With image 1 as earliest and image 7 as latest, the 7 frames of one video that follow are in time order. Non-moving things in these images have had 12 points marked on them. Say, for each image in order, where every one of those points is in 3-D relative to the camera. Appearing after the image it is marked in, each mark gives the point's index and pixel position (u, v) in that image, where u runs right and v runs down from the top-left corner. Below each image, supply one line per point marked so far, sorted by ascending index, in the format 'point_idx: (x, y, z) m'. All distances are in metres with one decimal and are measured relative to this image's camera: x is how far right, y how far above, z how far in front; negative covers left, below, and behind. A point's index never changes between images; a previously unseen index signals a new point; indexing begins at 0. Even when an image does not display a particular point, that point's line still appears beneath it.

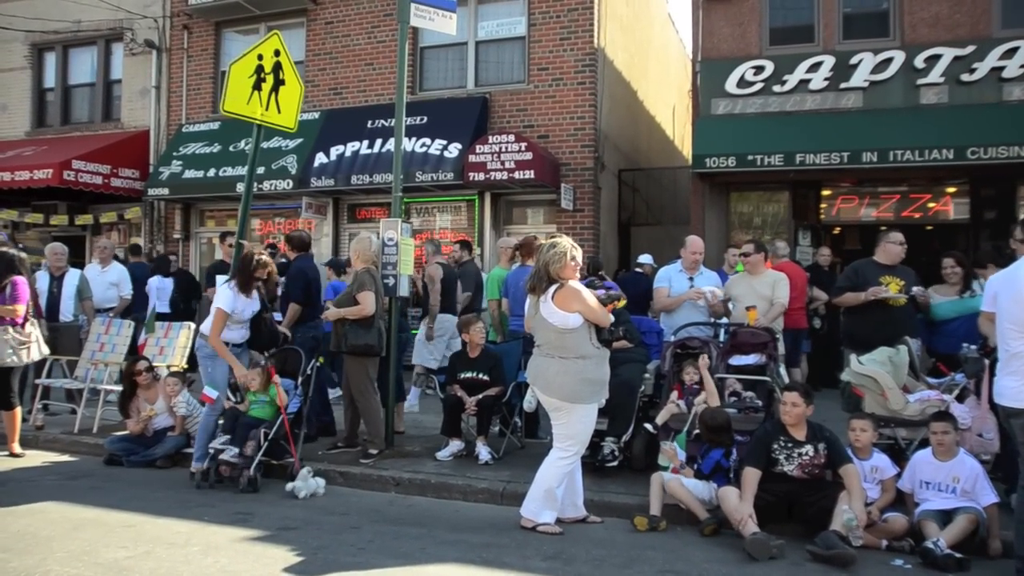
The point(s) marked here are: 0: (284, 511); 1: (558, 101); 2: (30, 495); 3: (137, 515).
0: (-1.6, -1.6, +6.1) m
1: (+0.8, +3.1, +14.2) m
2: (-3.6, -1.6, +6.4) m
3: (-2.5, -1.5, +5.7) m
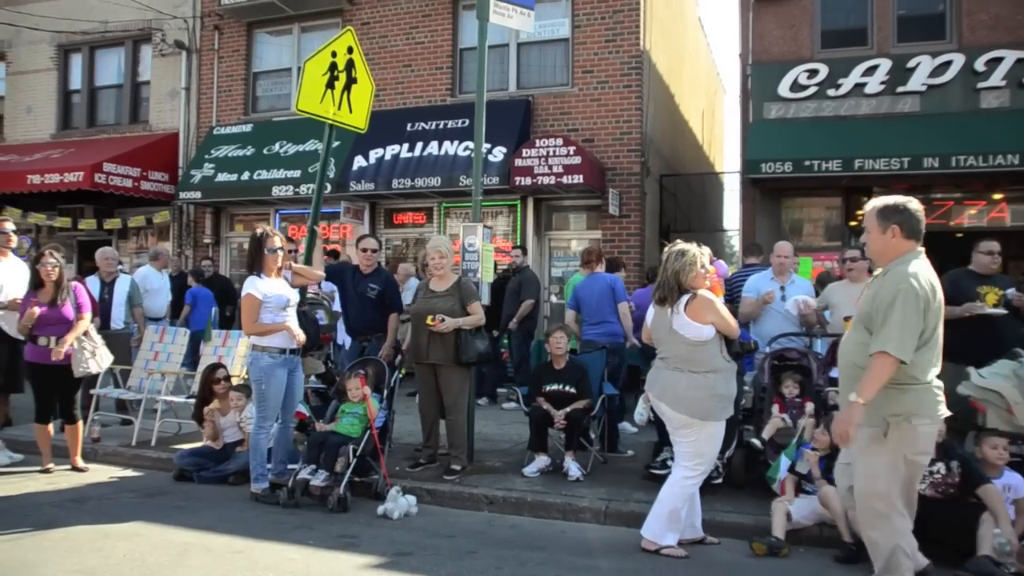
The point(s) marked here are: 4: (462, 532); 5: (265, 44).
0: (-0.8, -1.7, +5.8) m
1: (+1.5, +3.0, +13.9) m
2: (-2.8, -1.6, +6.1) m
3: (-1.7, -1.6, +5.4) m
4: (-0.3, -1.7, +6.0) m
5: (-4.7, +4.6, +16.3) m
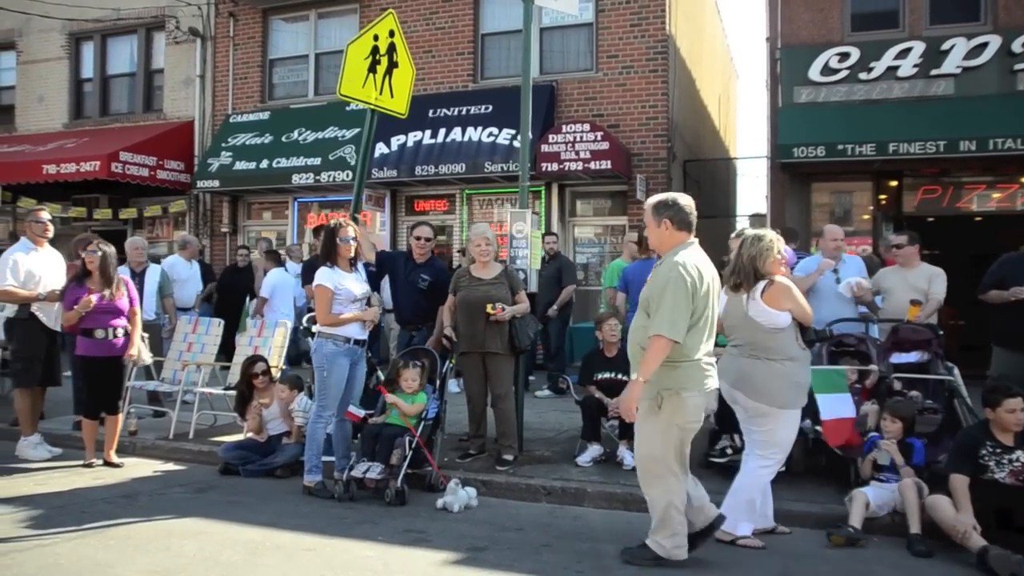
0: (-0.4, -1.6, +5.7) m
1: (+1.9, +3.2, +13.8) m
2: (-2.4, -1.5, +5.9) m
3: (-1.2, -1.5, +5.3) m
4: (+0.1, -1.6, +5.8) m
5: (-4.4, +4.8, +16.0) m
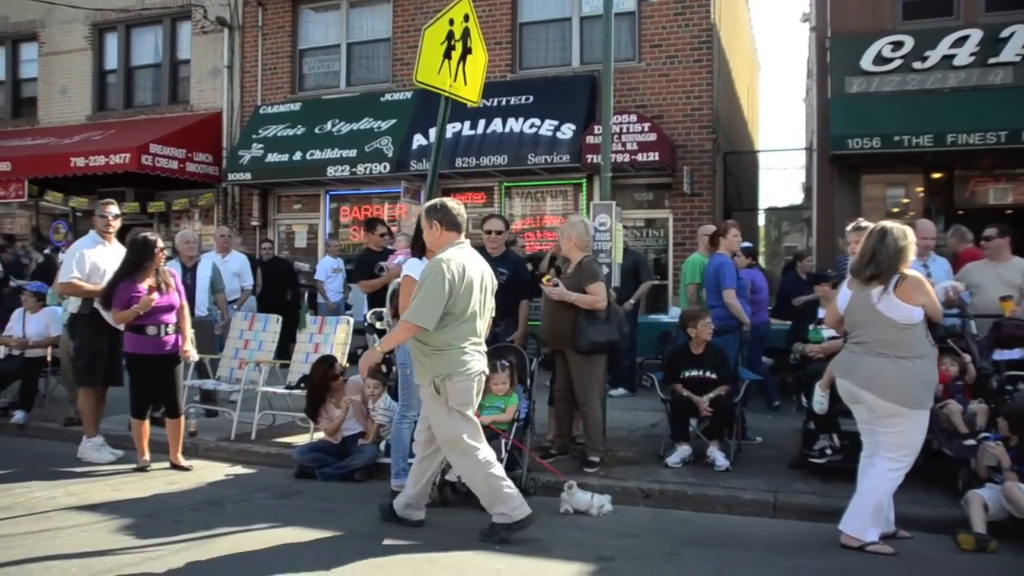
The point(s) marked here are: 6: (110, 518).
0: (+0.3, -1.6, +5.4) m
1: (+2.5, +3.3, +13.5) m
2: (-1.6, -1.5, +5.7) m
3: (-0.5, -1.5, +5.0) m
4: (+0.9, -1.6, +5.6) m
5: (-3.7, +4.9, +15.7) m
6: (-2.5, -1.4, +5.3) m
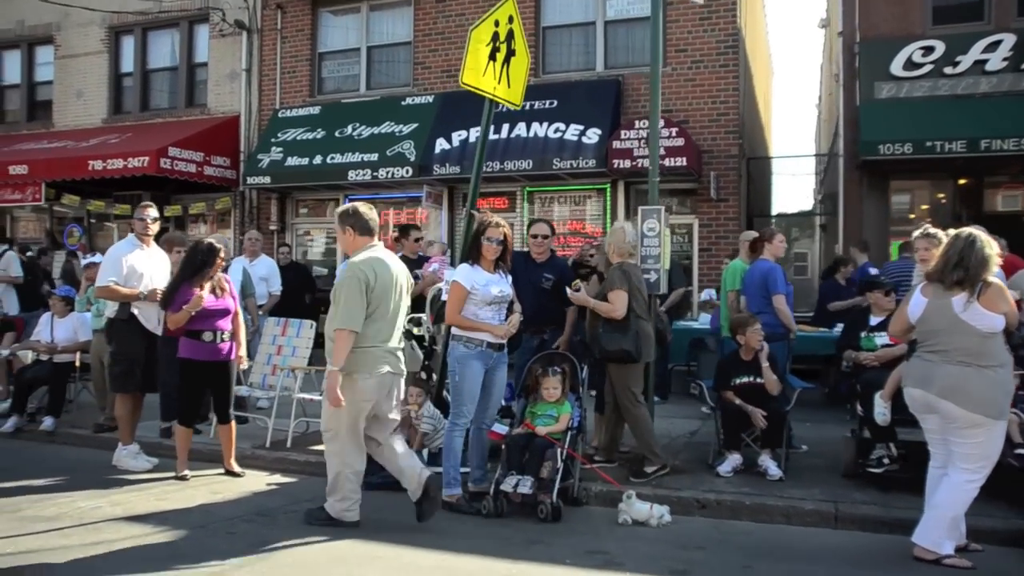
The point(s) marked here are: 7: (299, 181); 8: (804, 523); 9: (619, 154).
0: (+0.7, -1.6, +5.3) m
1: (+2.9, +3.2, +13.4) m
2: (-1.3, -1.5, +5.5) m
3: (-0.1, -1.5, +4.8) m
4: (+1.2, -1.6, +5.4) m
5: (-3.3, +4.8, +15.6) m
6: (-2.1, -1.5, +5.1) m
7: (-3.6, +1.8, +14.4) m
8: (+2.1, -1.7, +6.1) m
9: (+1.6, +2.0, +12.6) m
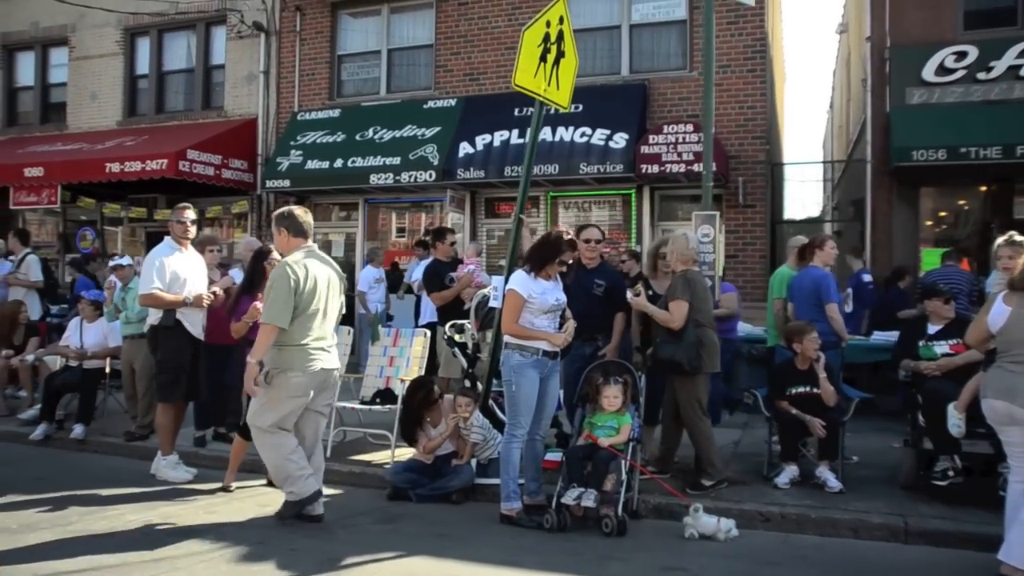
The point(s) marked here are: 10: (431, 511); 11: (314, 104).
0: (+1.2, -1.6, +5.1) m
1: (+3.3, +3.1, +13.2) m
2: (-0.8, -1.6, +5.3) m
3: (+0.3, -1.6, +4.7) m
4: (+1.7, -1.7, +5.3) m
5: (-2.9, +4.7, +15.4) m
6: (-1.7, -1.5, +4.9) m
7: (-3.2, +1.7, +14.2) m
8: (+2.5, -1.7, +5.9) m
9: (+2.0, +1.9, +12.5) m
10: (-0.6, -1.6, +6.3) m
11: (-3.6, +3.3, +15.4) m
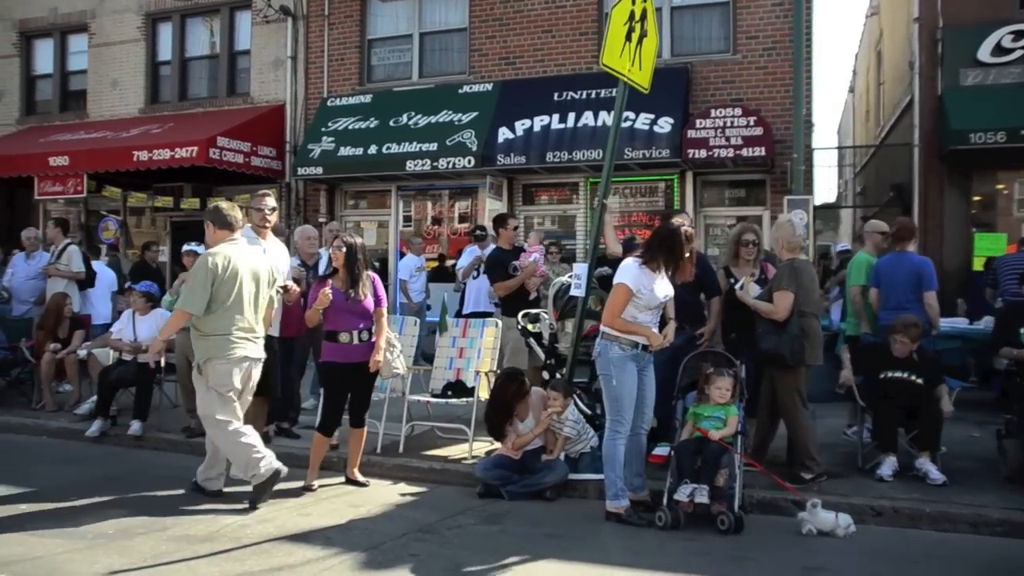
0: (+1.9, -1.6, +4.9) m
1: (+3.9, +3.3, +12.9) m
2: (-0.1, -1.5, +5.1) m
3: (+1.0, -1.5, +4.4) m
4: (+2.4, -1.6, +5.0) m
5: (-2.3, +4.9, +15.1) m
6: (-1.0, -1.4, +4.7) m
7: (-2.6, +1.9, +13.9) m
8: (+3.2, -1.6, +5.7) m
9: (+2.6, +2.1, +12.2) m
10: (+0.1, -1.6, +6.0) m
11: (-3.0, +3.5, +15.0) m
